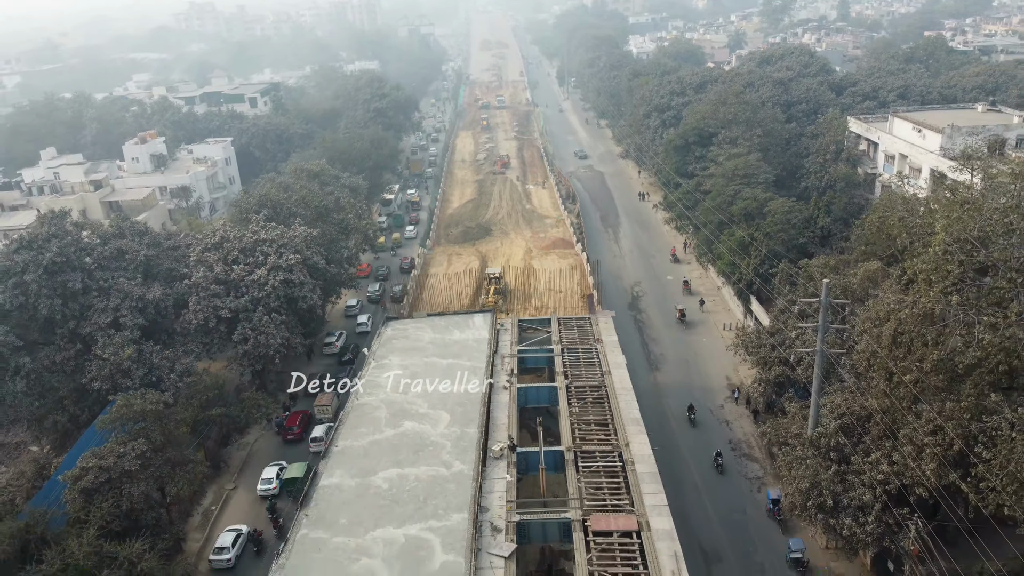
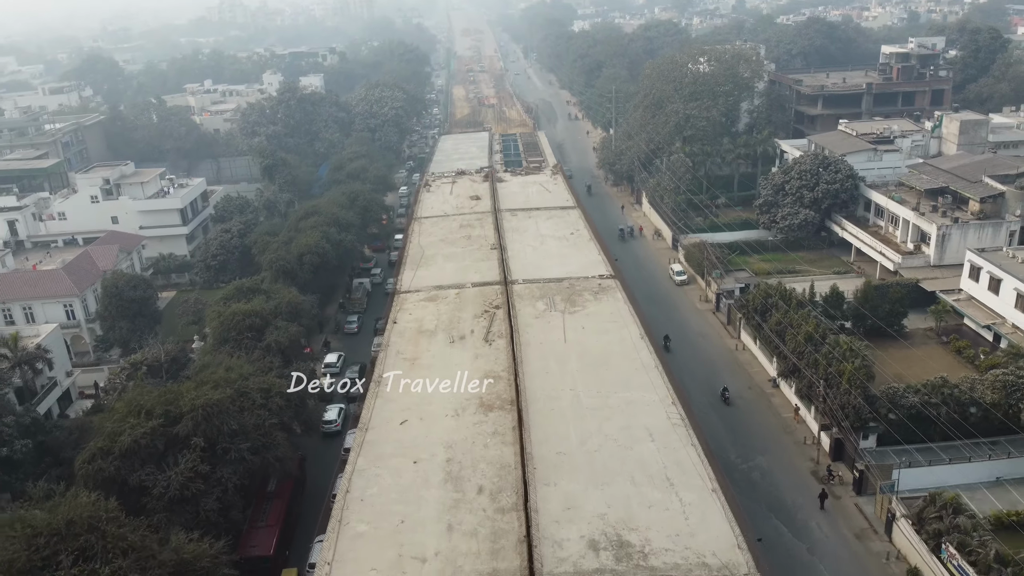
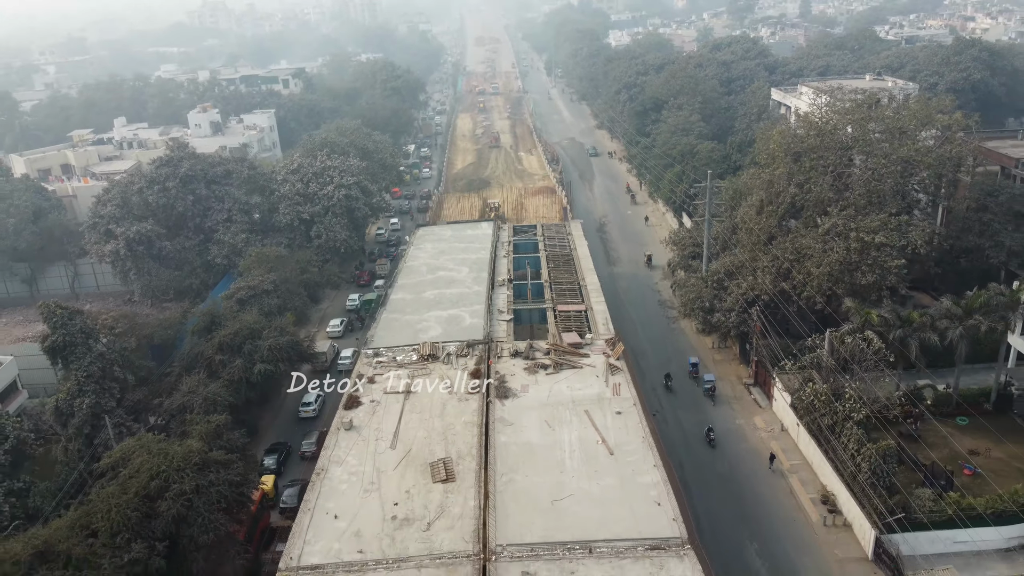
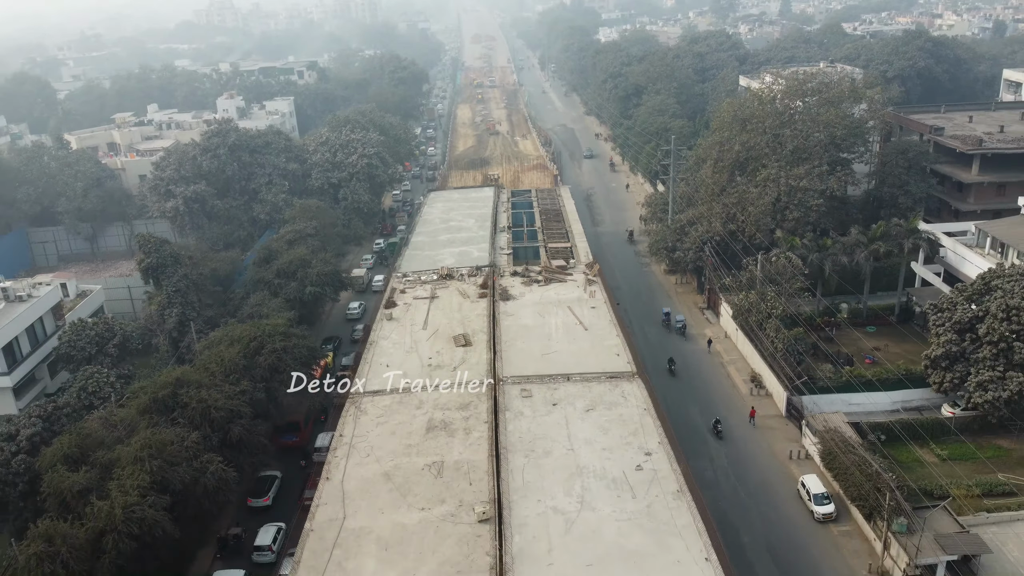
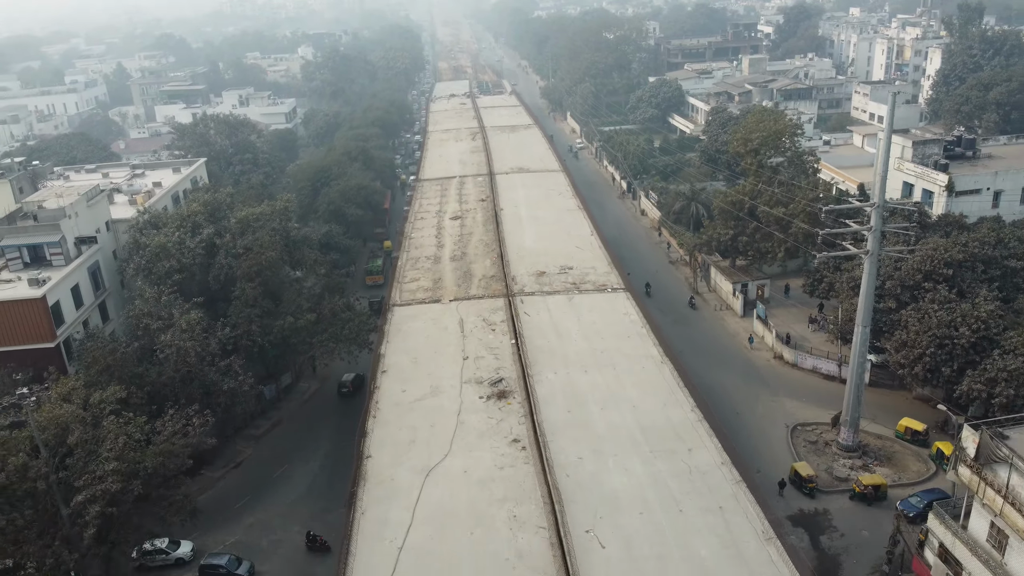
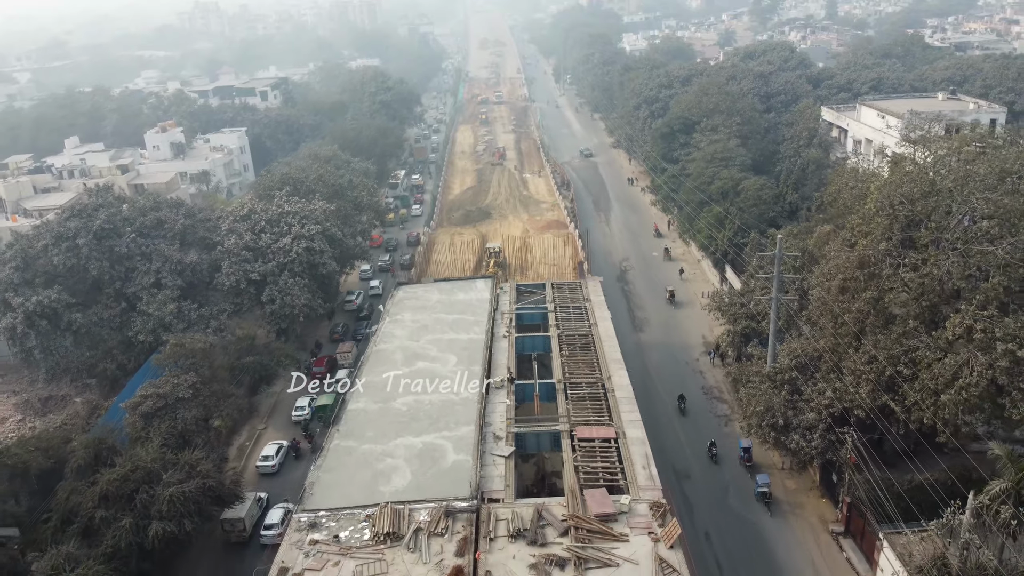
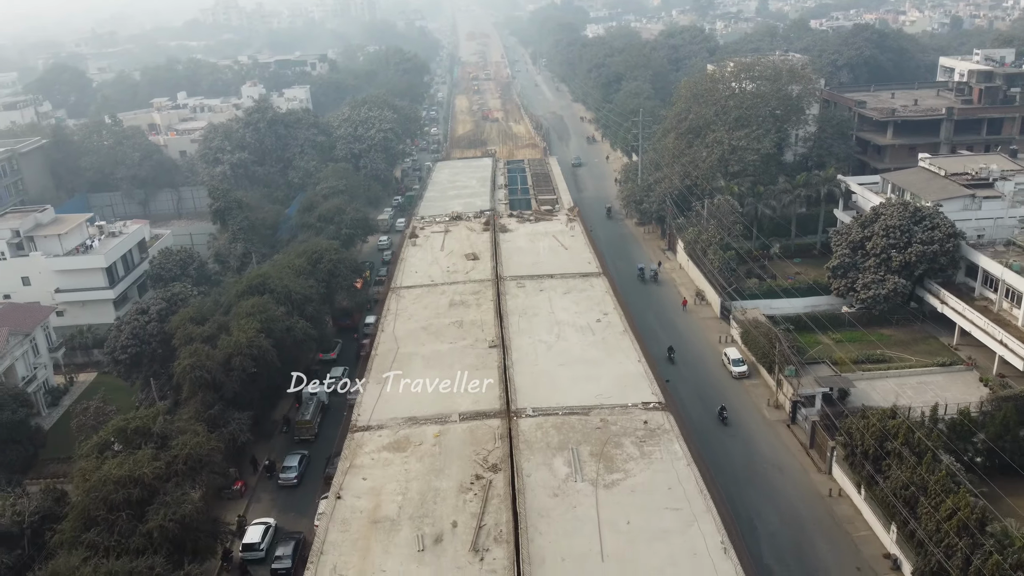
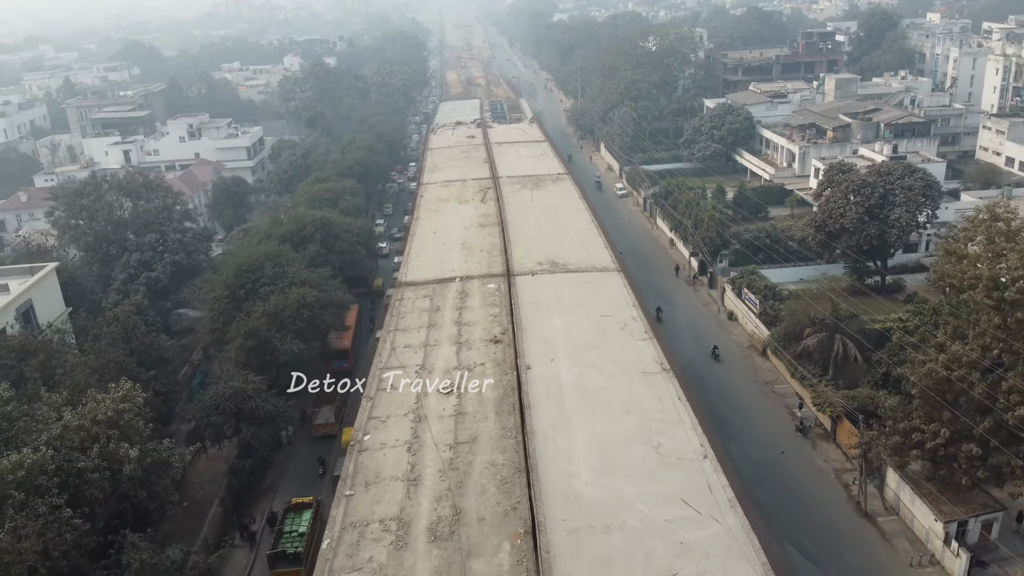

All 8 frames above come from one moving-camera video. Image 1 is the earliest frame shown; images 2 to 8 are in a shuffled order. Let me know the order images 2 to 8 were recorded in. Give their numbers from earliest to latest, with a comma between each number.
6, 3, 4, 7, 2, 8, 5
